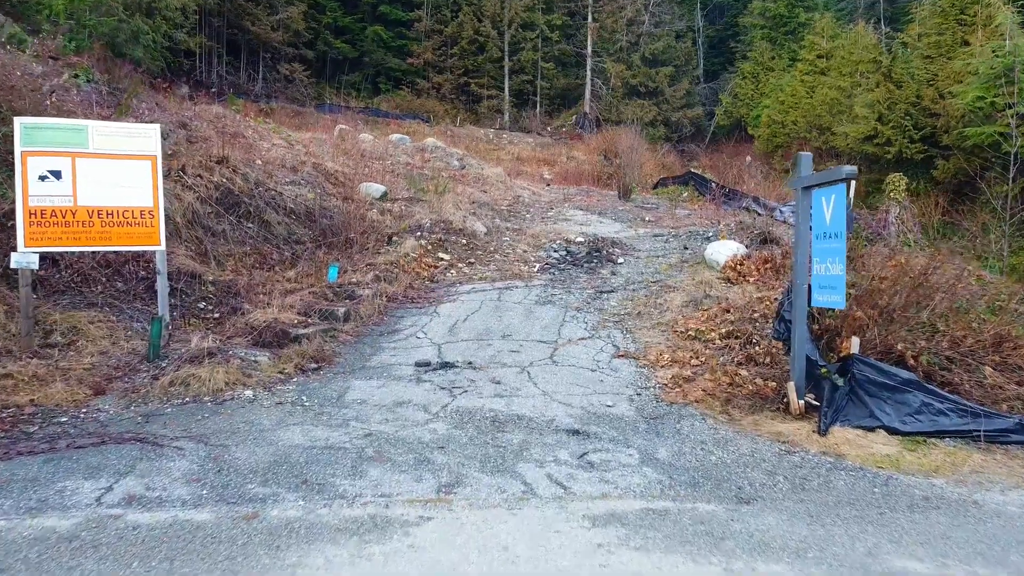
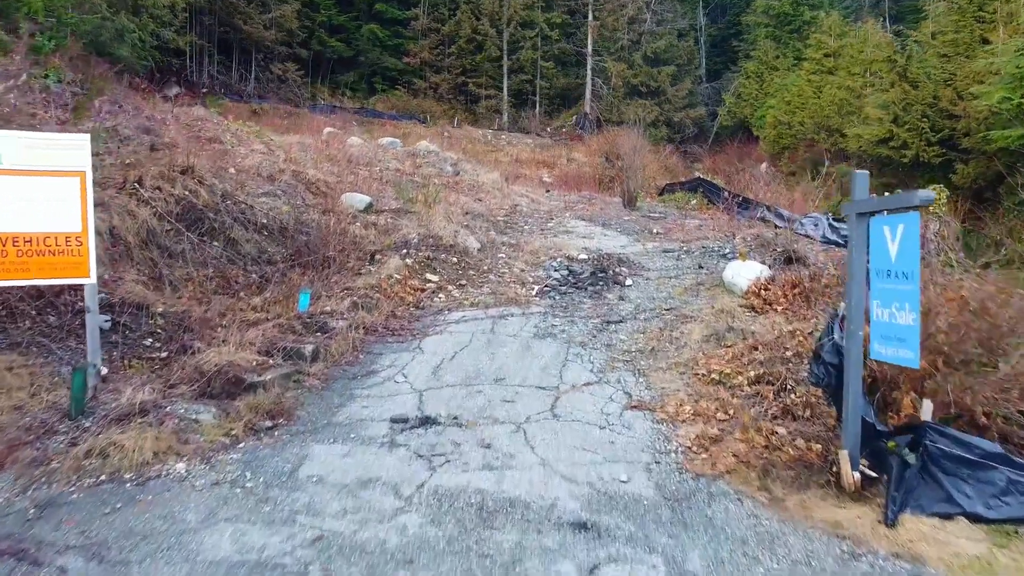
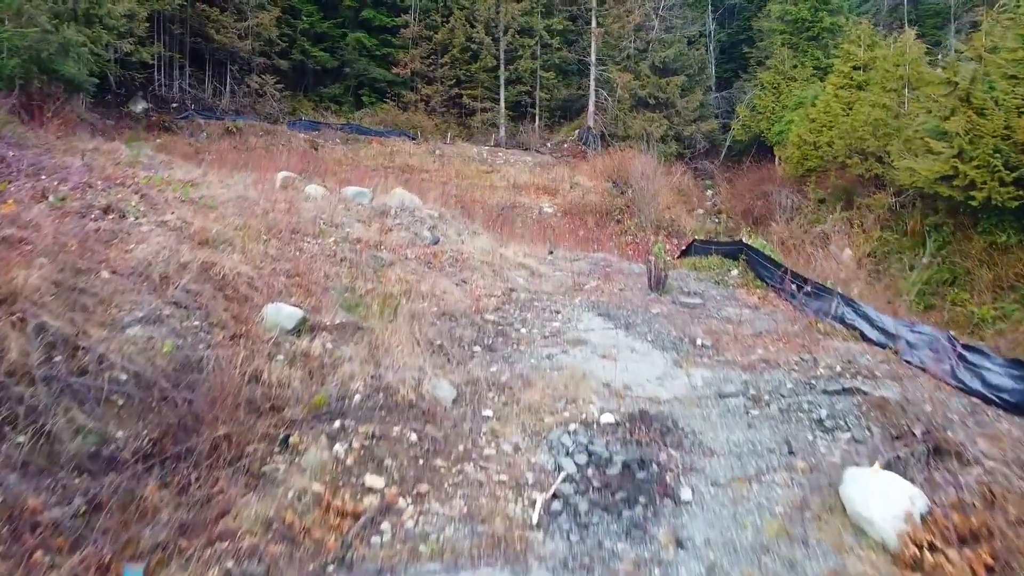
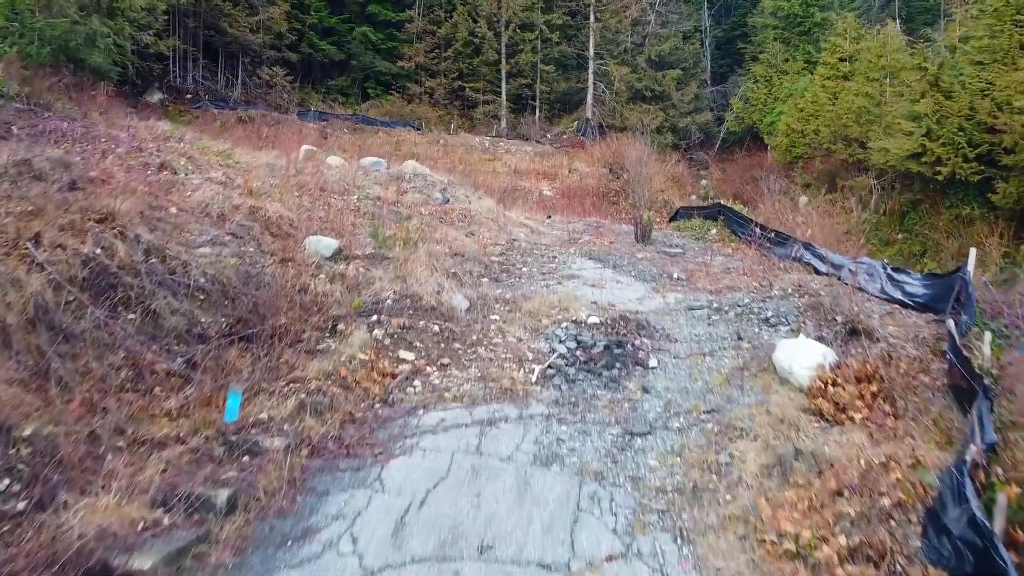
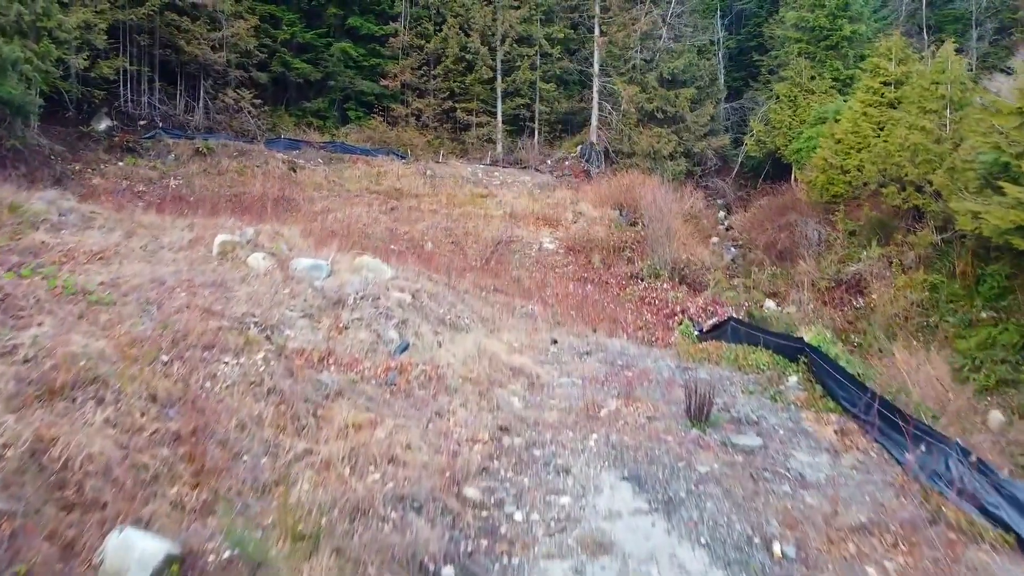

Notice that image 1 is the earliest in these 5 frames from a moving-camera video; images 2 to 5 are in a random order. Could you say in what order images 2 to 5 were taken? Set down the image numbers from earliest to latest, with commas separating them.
2, 4, 3, 5
